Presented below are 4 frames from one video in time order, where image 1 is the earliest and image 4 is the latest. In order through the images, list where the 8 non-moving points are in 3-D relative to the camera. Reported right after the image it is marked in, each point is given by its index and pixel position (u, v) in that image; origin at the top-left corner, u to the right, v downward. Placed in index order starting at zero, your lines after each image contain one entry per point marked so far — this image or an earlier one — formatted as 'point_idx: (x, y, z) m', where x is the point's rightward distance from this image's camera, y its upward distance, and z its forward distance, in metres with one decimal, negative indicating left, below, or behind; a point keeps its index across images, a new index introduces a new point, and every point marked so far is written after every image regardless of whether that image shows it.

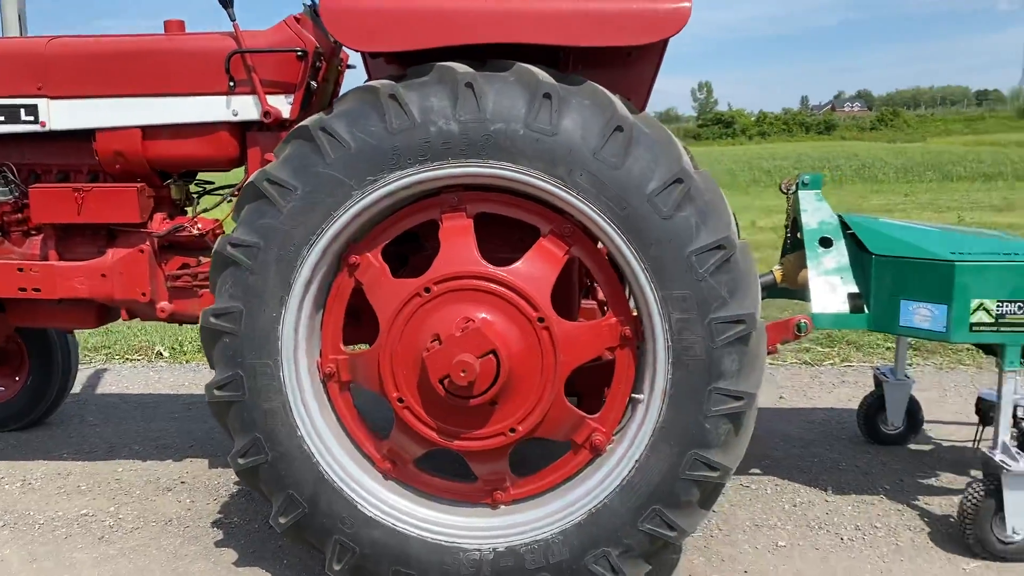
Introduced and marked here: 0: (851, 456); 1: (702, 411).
0: (+1.6, -0.8, +4.2) m
1: (+0.6, -0.4, +2.7) m
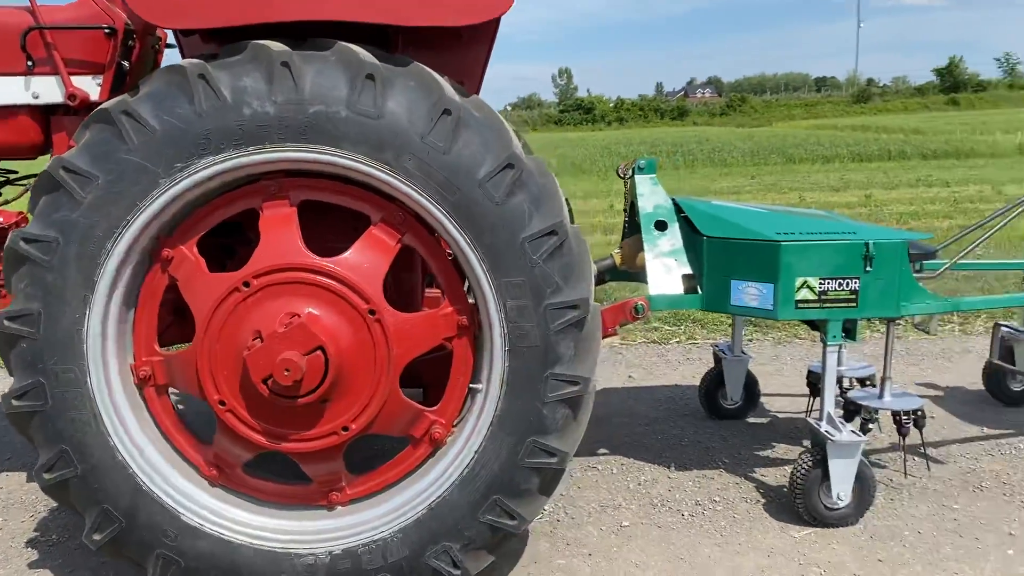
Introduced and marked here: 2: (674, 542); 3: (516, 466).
0: (+0.9, -0.7, +4.3) m
1: (+0.1, -0.3, +2.6) m
2: (+0.6, -0.9, +3.2) m
3: (0.0, -0.5, +2.6) m
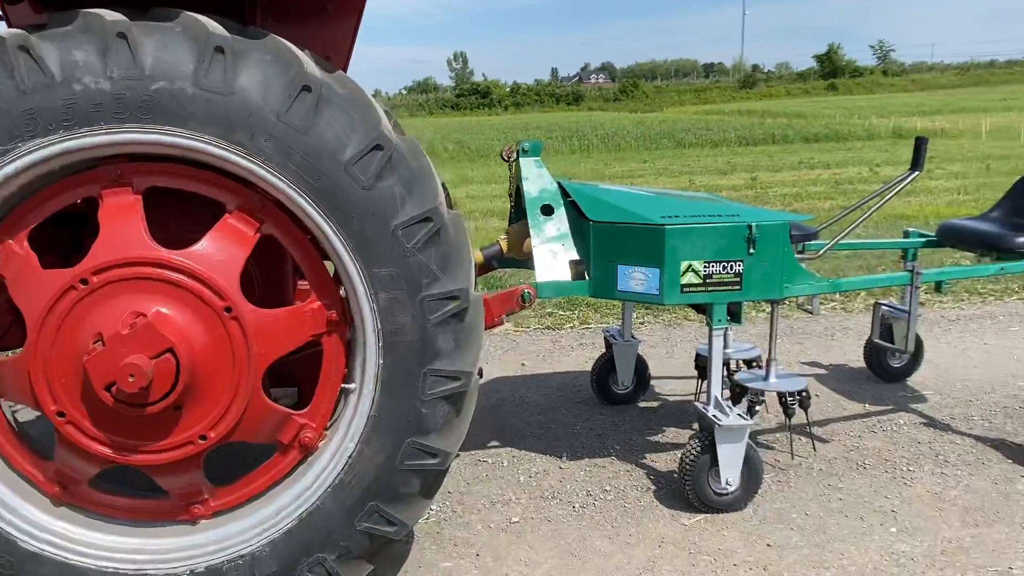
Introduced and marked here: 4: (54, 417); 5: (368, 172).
0: (+0.4, -0.6, +4.3) m
1: (-0.3, -0.3, +2.5) m
2: (+0.2, -0.9, +3.1) m
3: (-0.3, -0.5, +2.5) m
4: (-1.2, -0.3, +2.3) m
5: (-0.4, +0.3, +2.4) m
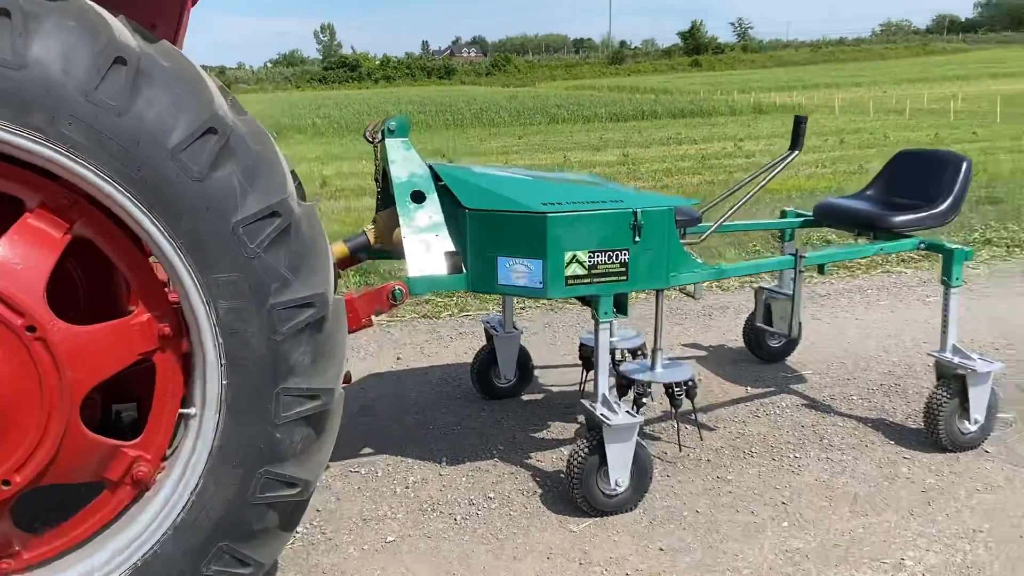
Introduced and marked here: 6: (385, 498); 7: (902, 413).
0: (-0.2, -0.6, +4.0) m
1: (-0.6, -0.3, +2.1) m
2: (-0.2, -0.9, +2.9) m
3: (-0.6, -0.5, +2.1) m
4: (-1.5, -0.4, +1.9) m
5: (-0.7, +0.3, +2.0) m
6: (-0.5, -0.8, +3.3) m
7: (+1.7, -0.6, +3.9) m
